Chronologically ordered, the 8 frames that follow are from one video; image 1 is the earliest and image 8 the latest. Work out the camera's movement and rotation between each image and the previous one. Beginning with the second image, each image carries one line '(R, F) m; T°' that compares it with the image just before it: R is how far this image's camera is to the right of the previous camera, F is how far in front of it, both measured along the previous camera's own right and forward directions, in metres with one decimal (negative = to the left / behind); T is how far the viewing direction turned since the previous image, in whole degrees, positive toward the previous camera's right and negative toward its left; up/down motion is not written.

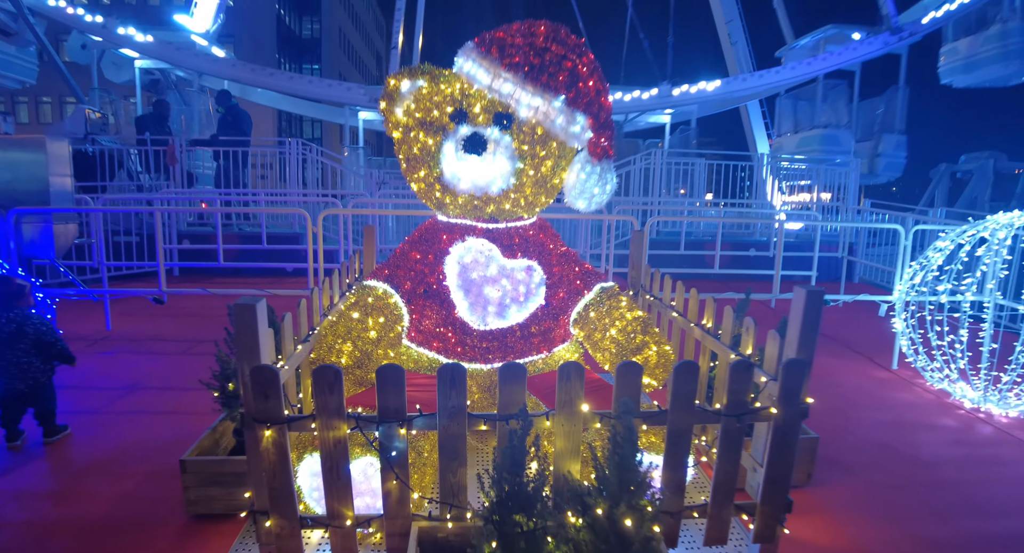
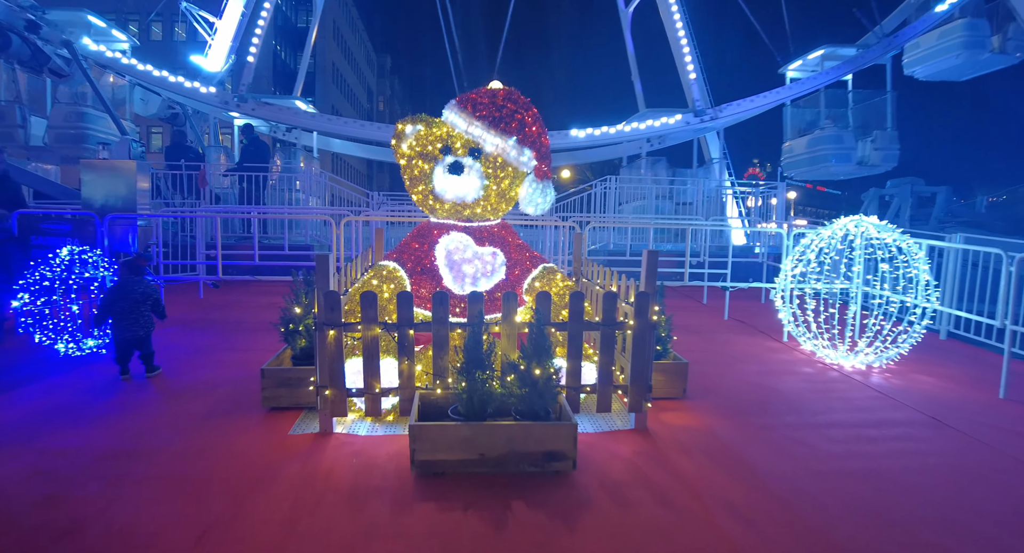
(+0.2, -1.4) m; +1°
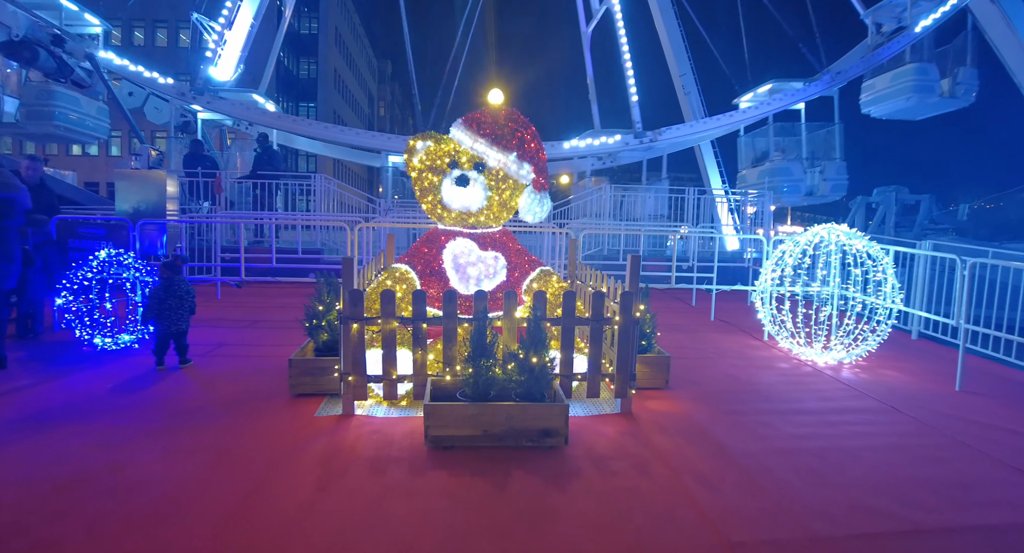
(0.0, -0.5) m; 0°
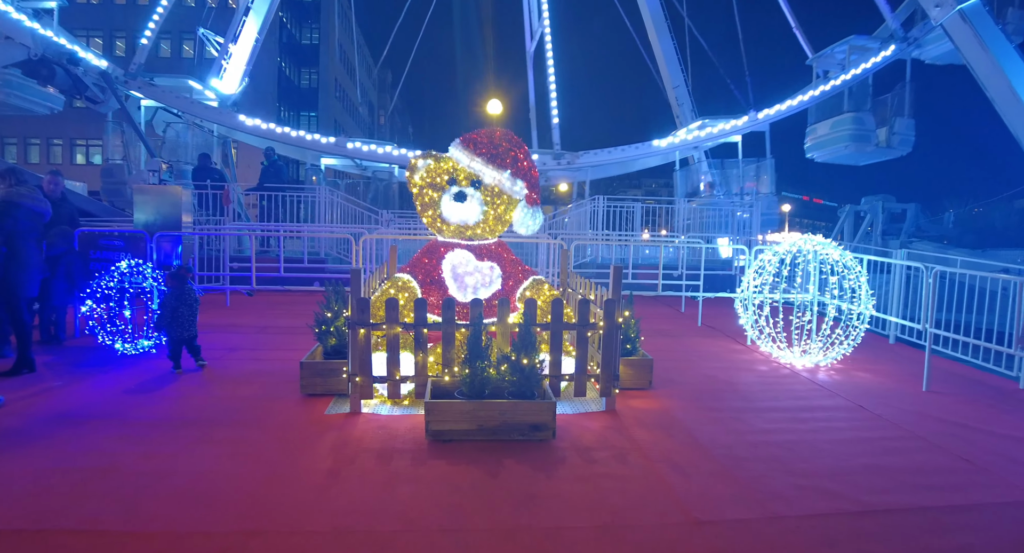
(+0.1, -0.4) m; 0°
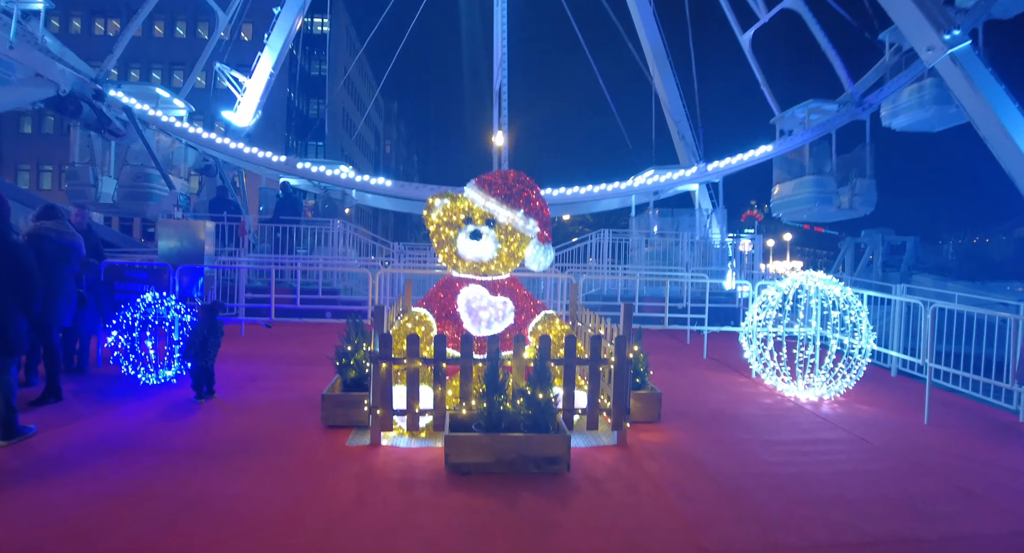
(-0.1, -0.2) m; 0°
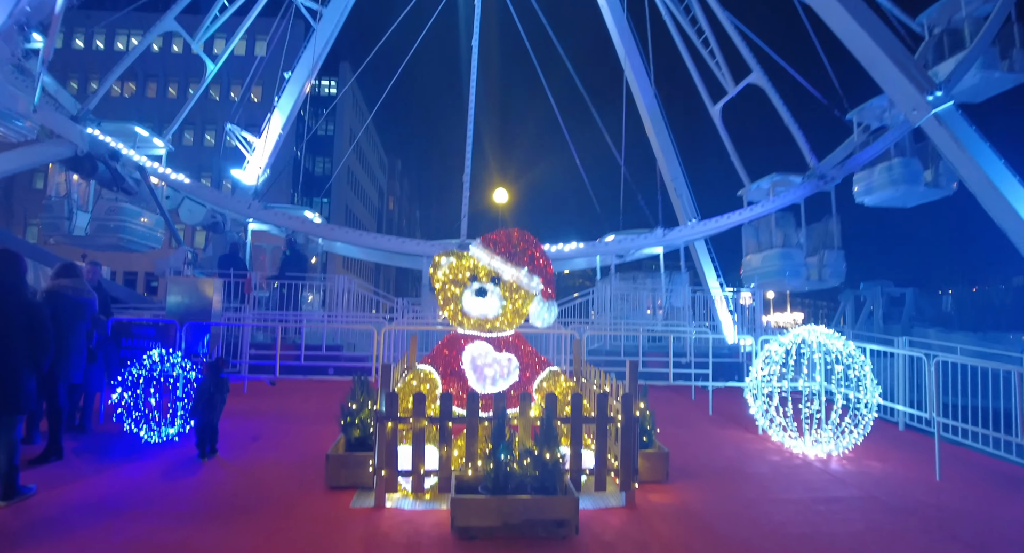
(0.0, -0.1) m; 0°
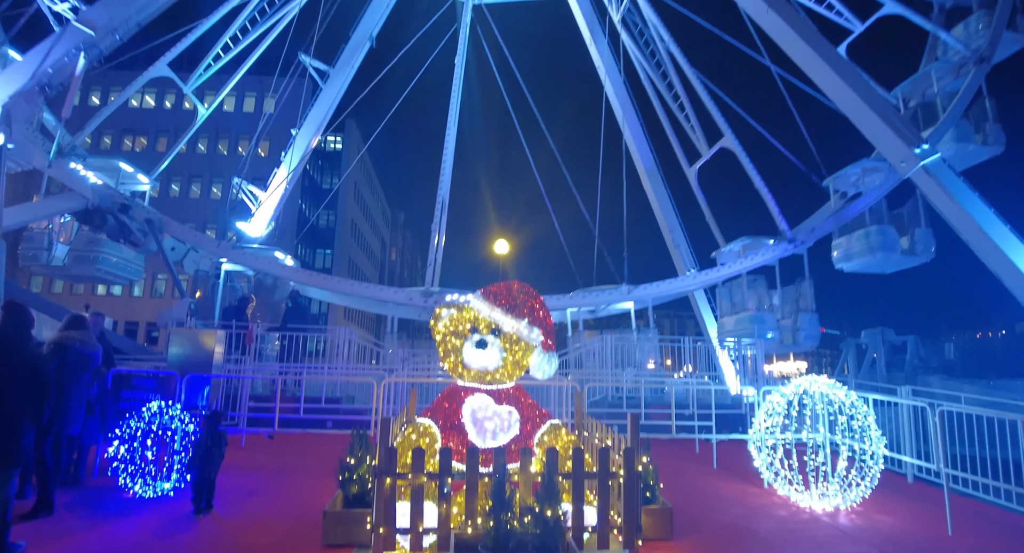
(0.0, -0.1) m; 0°
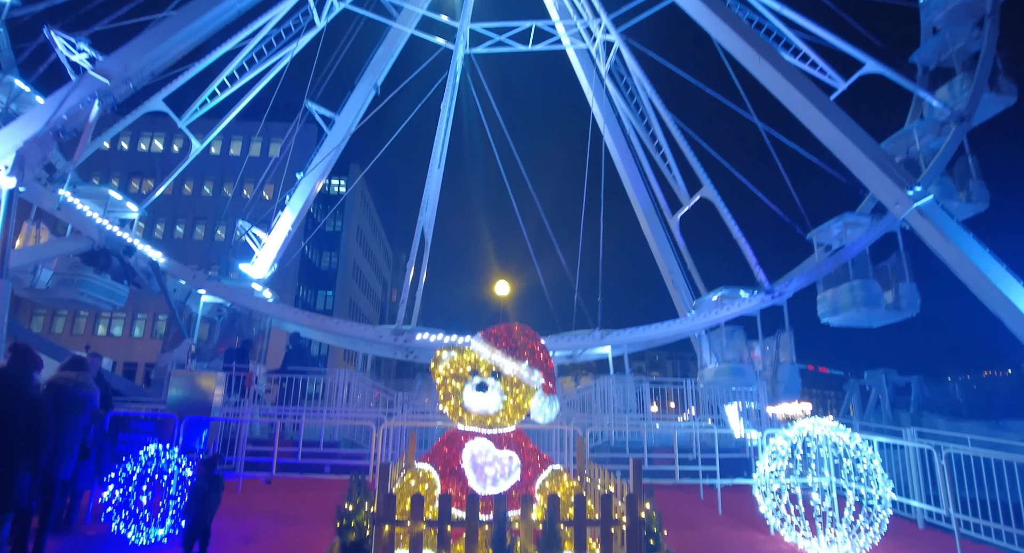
(0.0, -0.1) m; 0°
